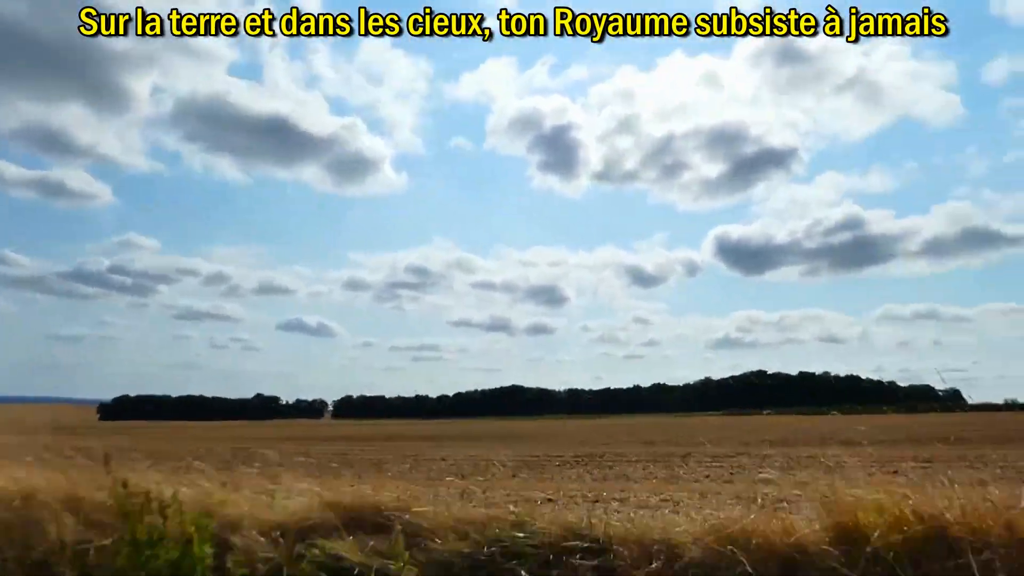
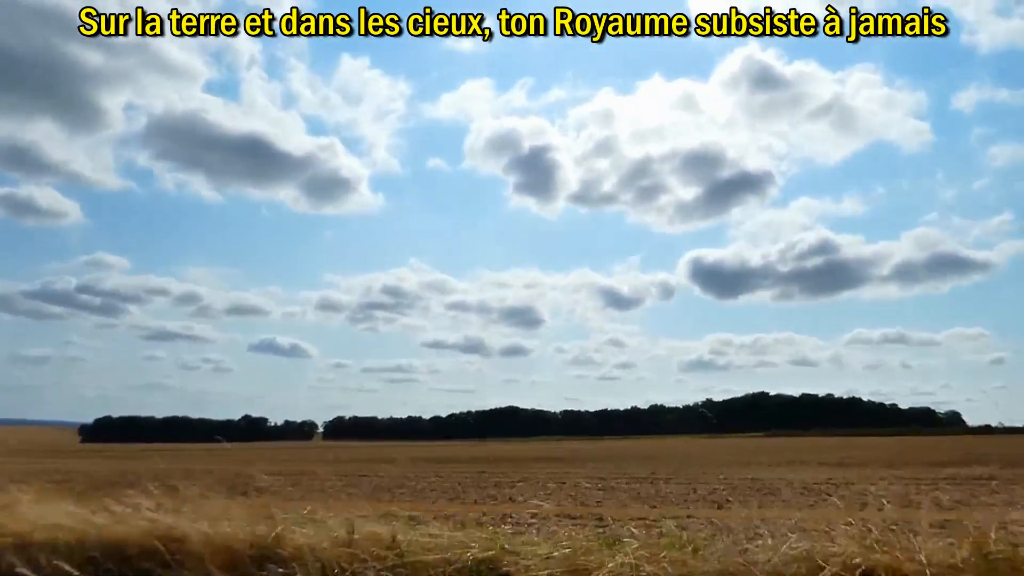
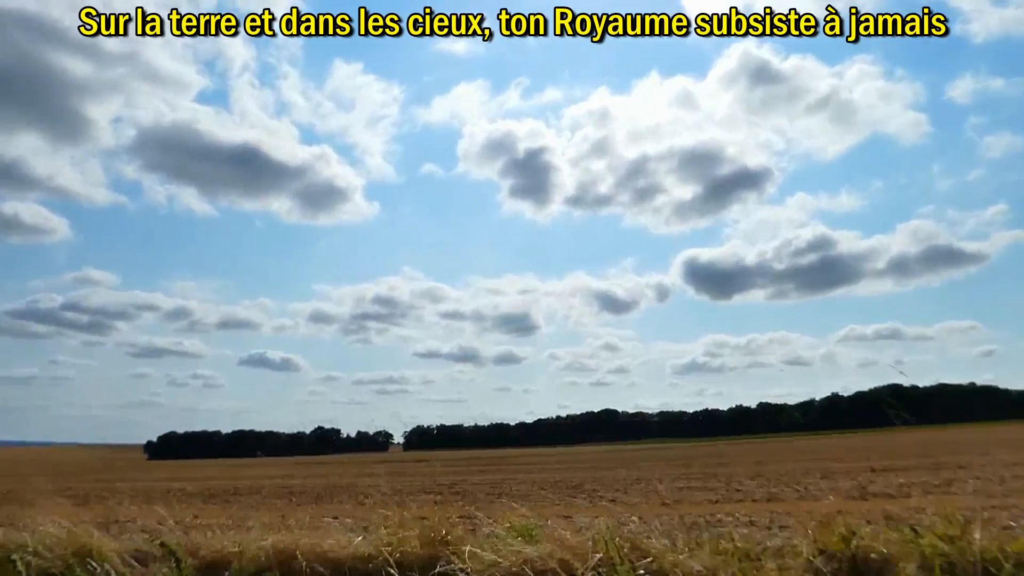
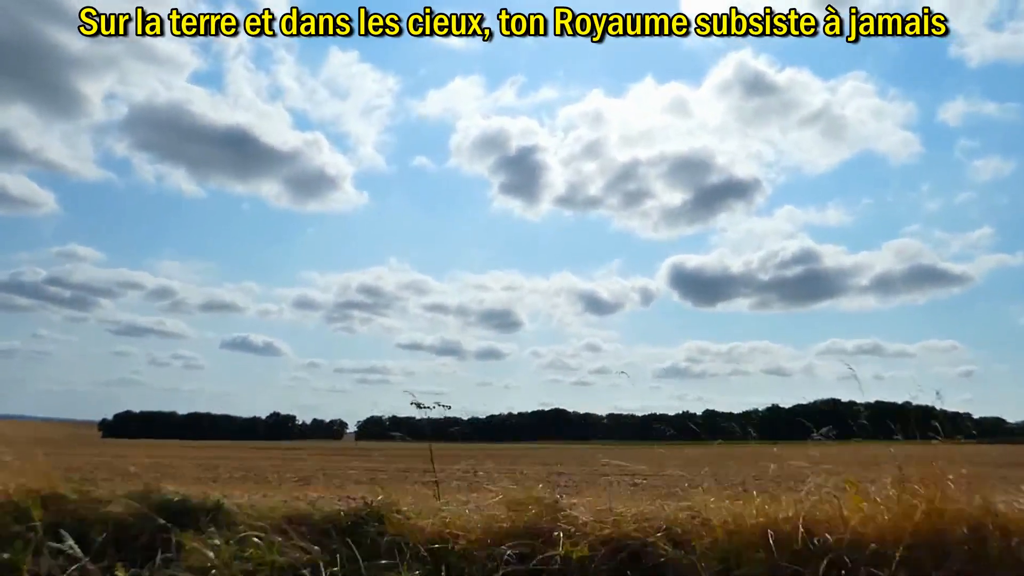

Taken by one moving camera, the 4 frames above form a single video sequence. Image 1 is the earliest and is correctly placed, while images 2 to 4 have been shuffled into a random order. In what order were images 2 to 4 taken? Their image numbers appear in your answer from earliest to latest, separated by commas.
2, 4, 3
